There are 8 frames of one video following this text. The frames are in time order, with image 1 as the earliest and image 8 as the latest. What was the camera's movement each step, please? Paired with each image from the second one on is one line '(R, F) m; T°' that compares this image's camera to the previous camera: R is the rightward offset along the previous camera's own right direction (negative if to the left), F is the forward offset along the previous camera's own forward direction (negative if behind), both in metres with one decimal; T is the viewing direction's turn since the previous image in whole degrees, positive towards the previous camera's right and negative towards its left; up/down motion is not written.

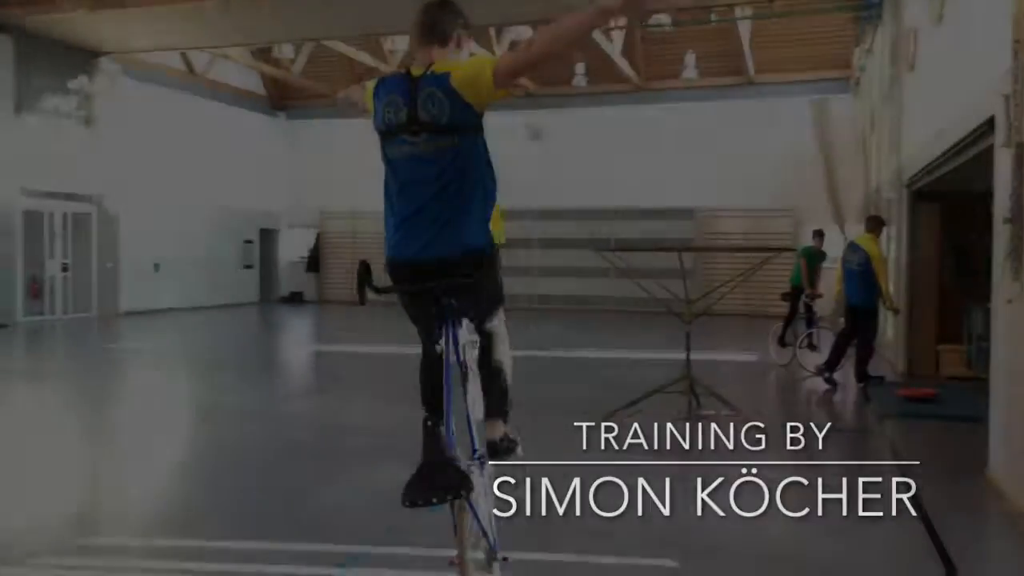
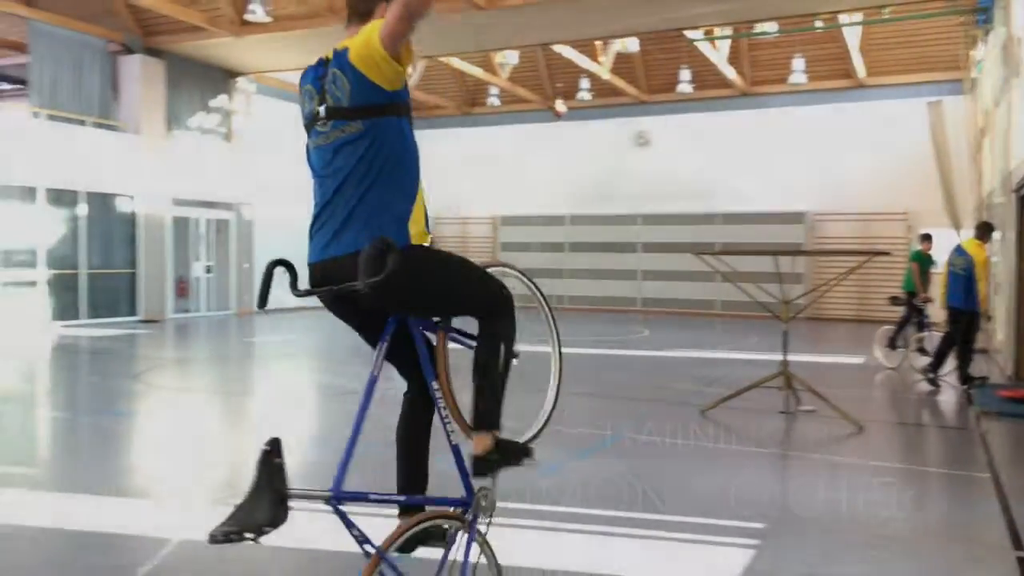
(0.0, -0.6) m; -7°
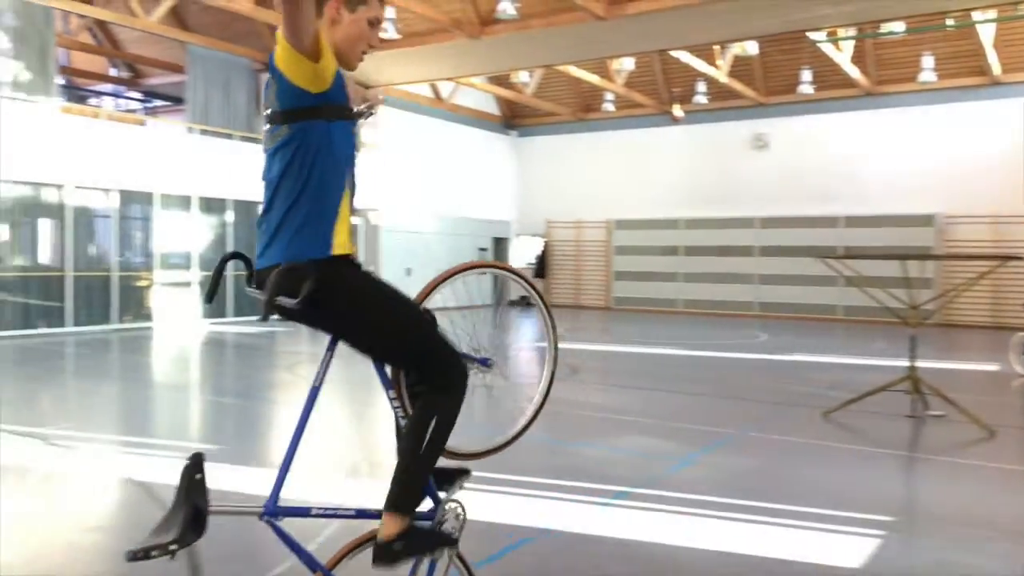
(-0.1, -0.4) m; -8°
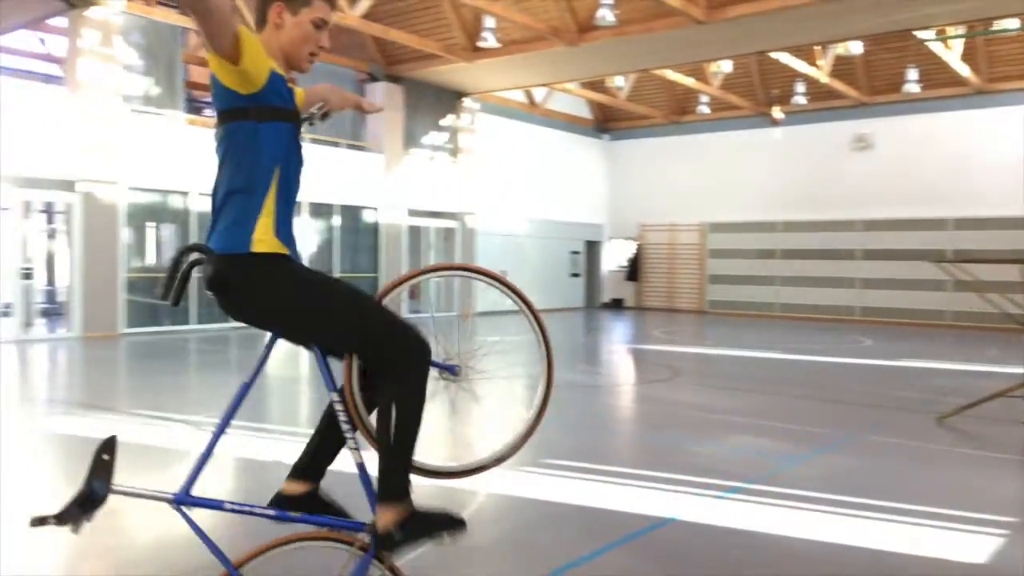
(-0.2, -0.3) m; -6°
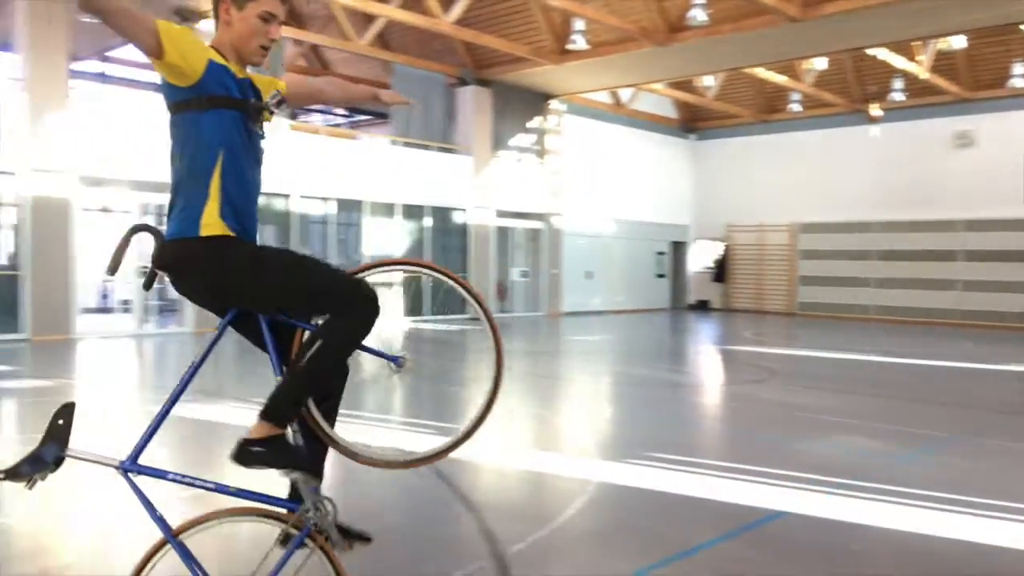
(-0.2, -0.2) m; -5°
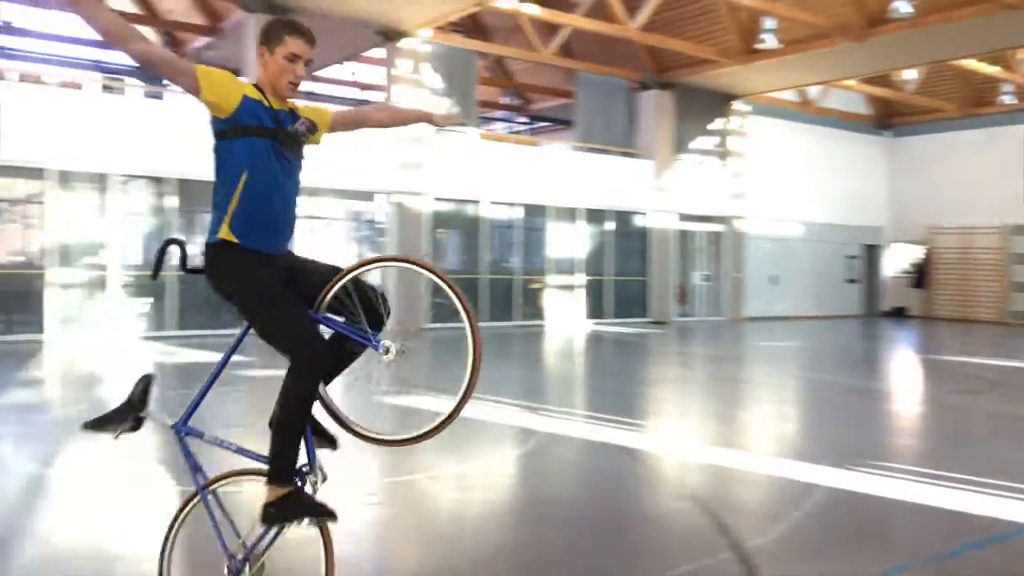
(-0.3, -0.3) m; -12°
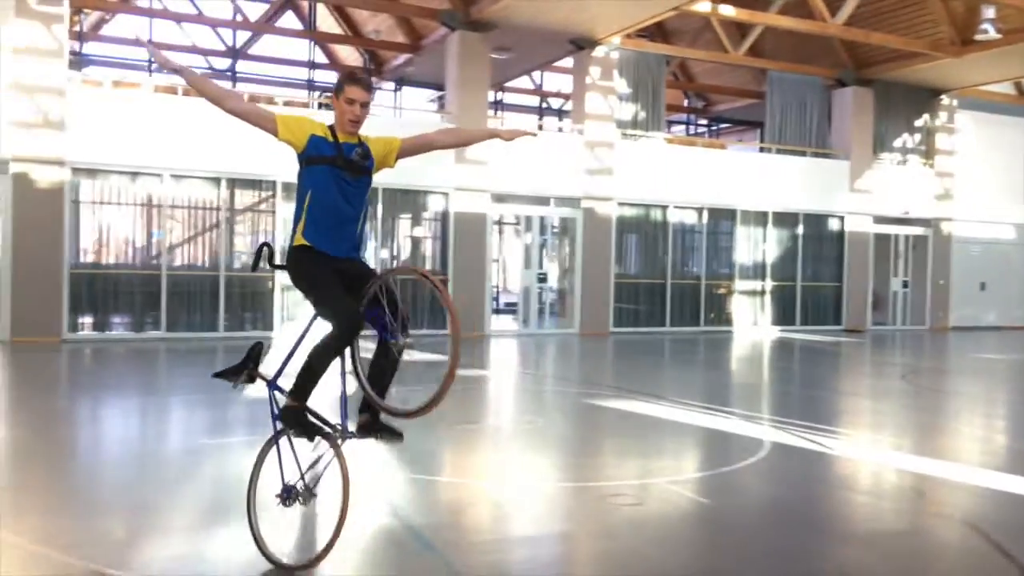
(-0.5, -0.2) m; -11°
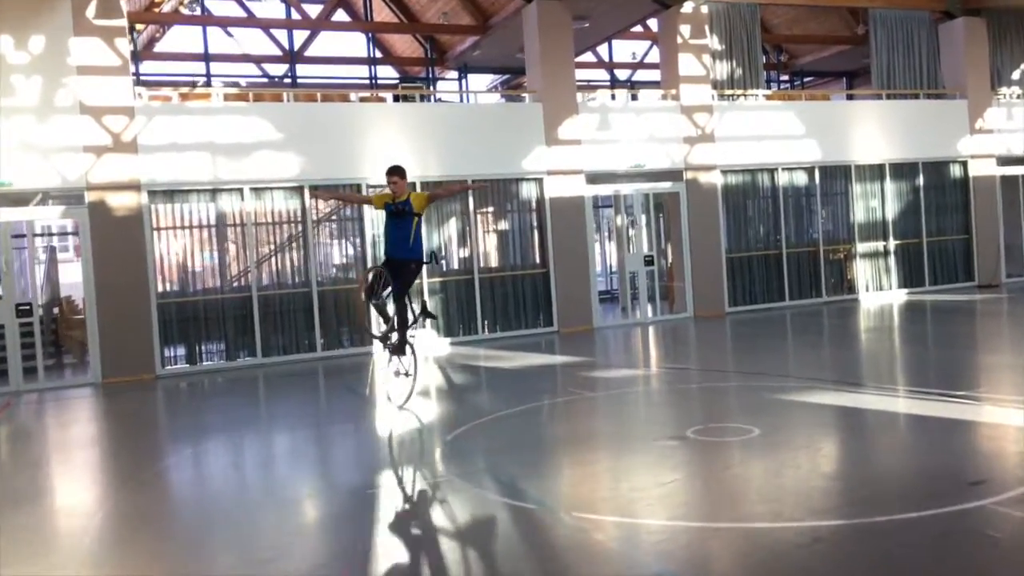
(-1.0, +1.1) m; -3°
